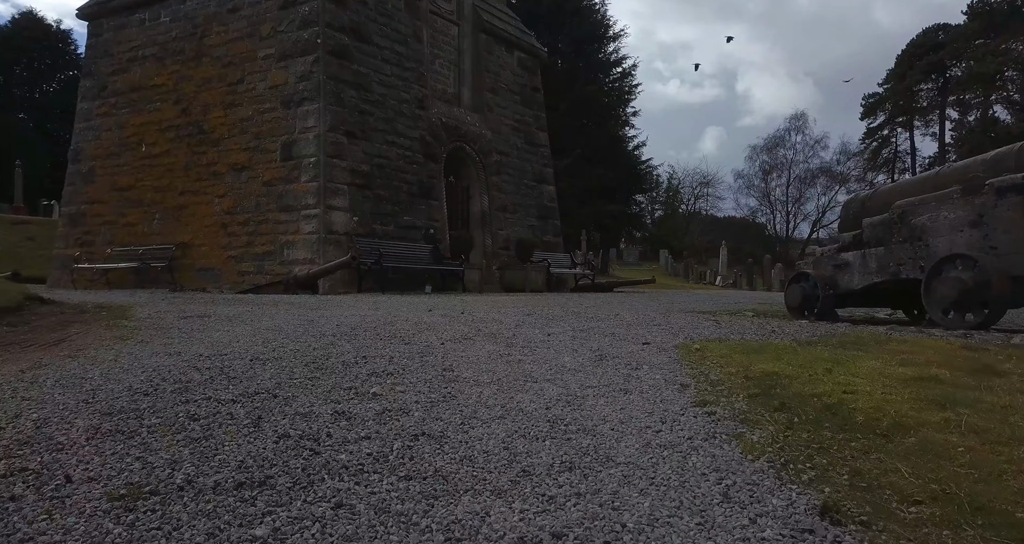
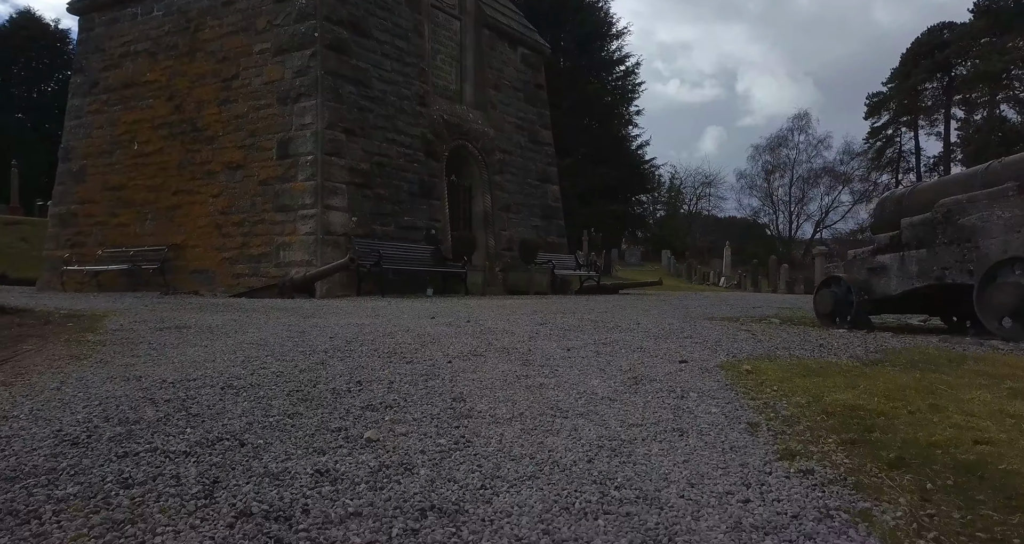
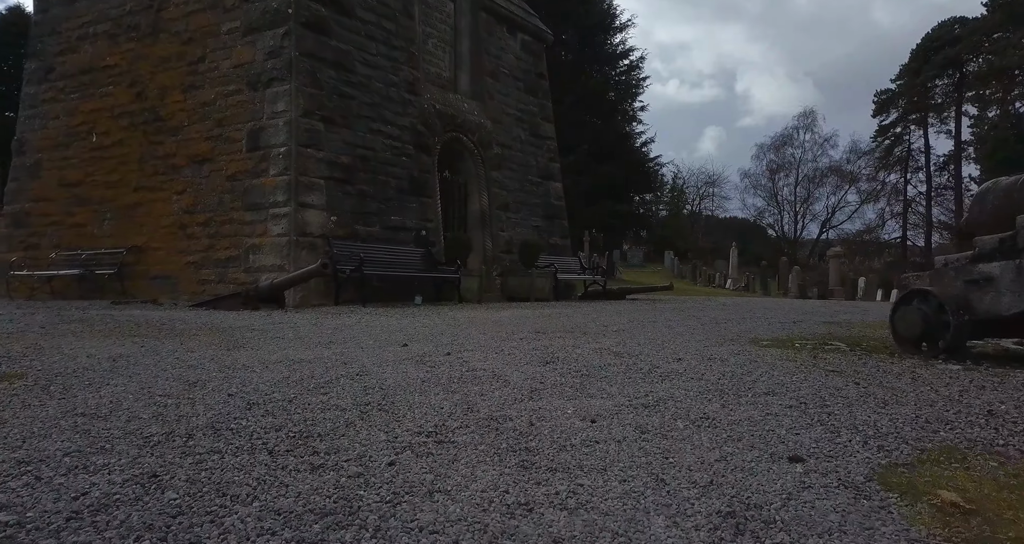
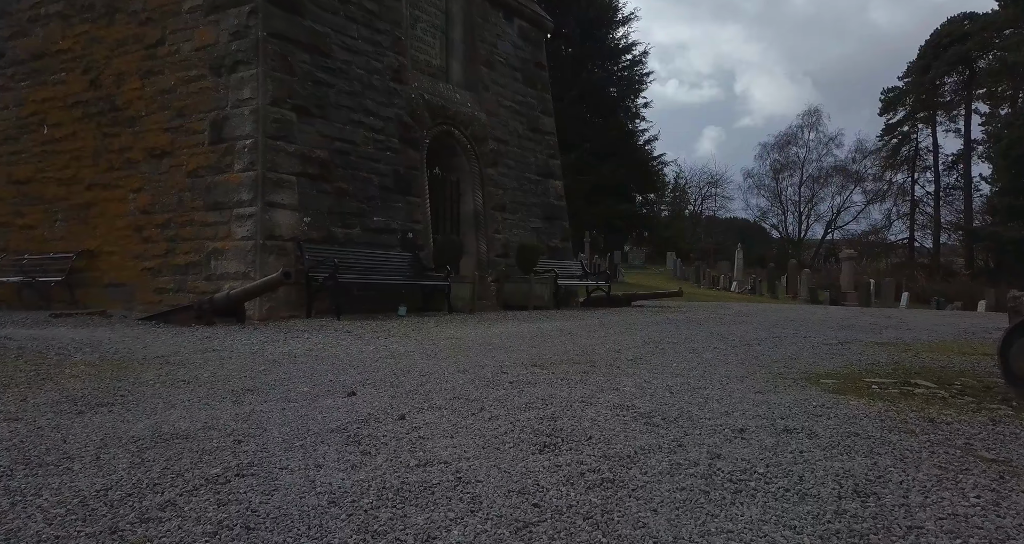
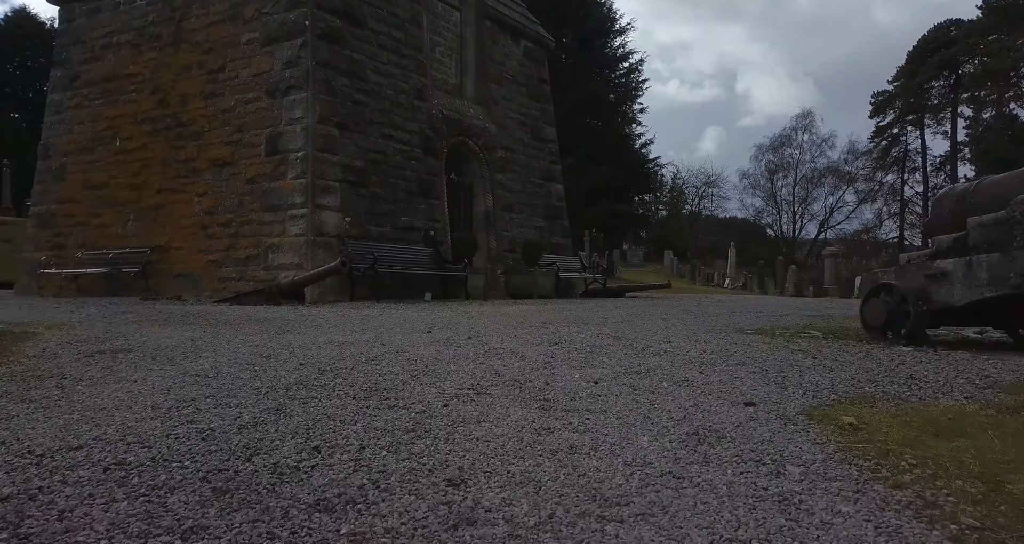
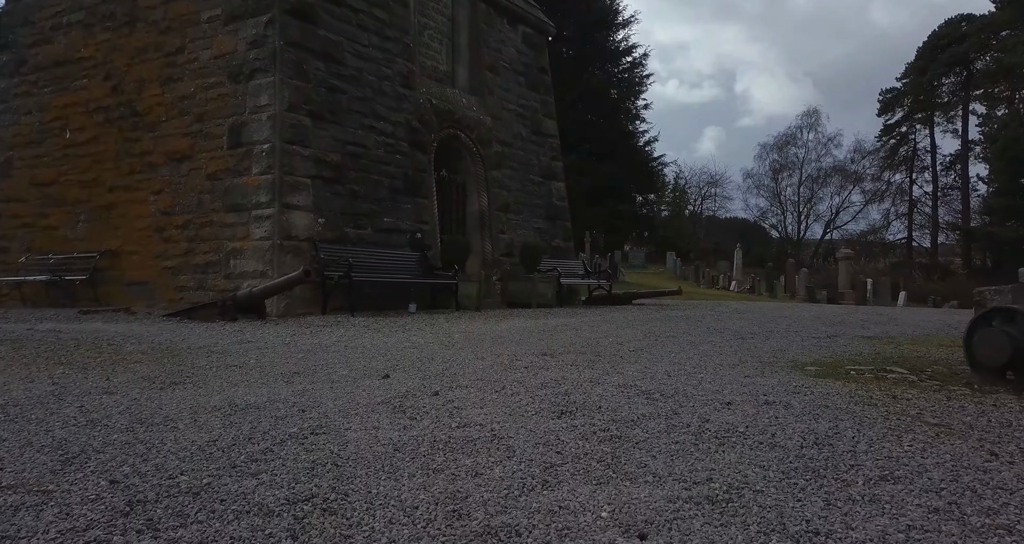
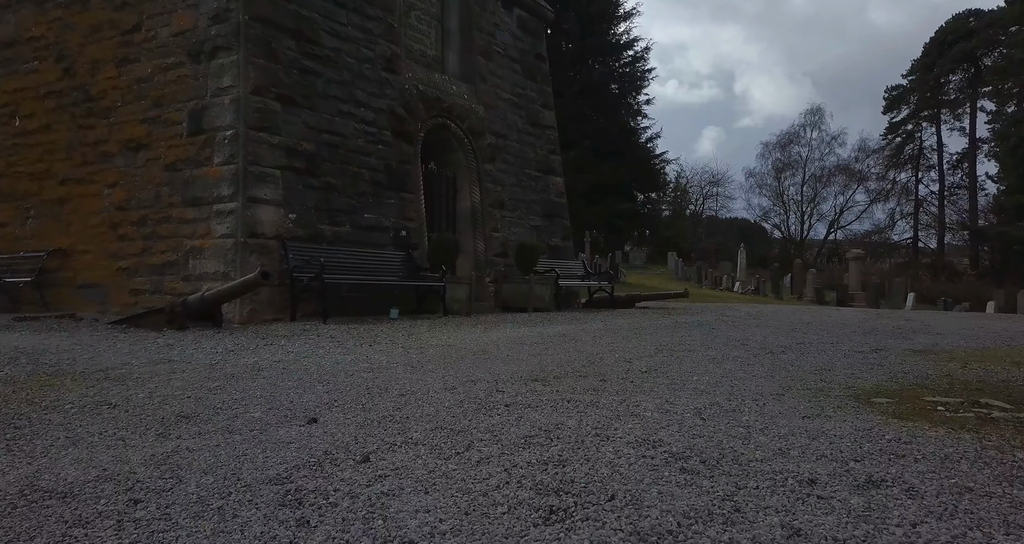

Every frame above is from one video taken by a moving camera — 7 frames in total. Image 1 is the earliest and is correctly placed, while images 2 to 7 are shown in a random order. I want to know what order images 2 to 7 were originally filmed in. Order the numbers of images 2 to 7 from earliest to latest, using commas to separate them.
2, 5, 3, 6, 4, 7
